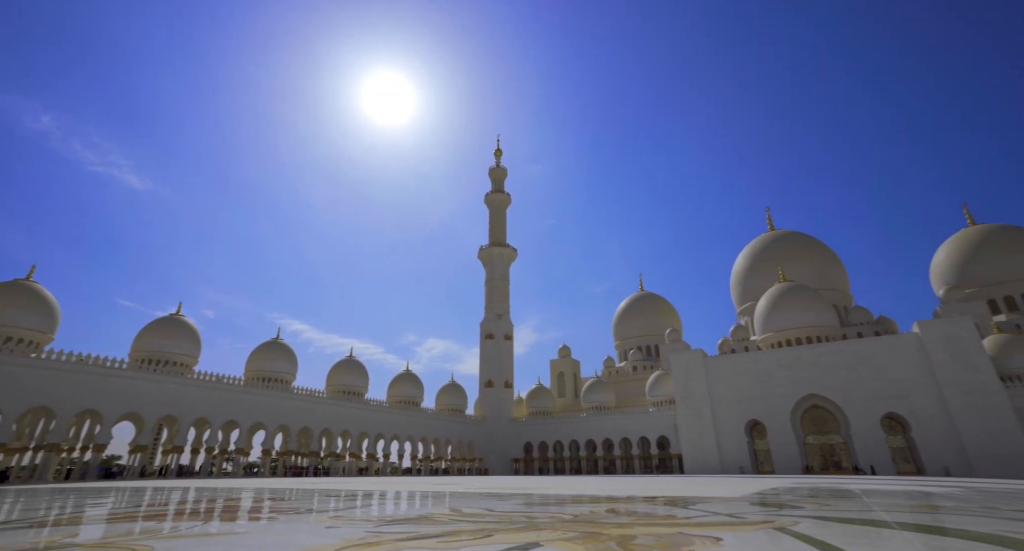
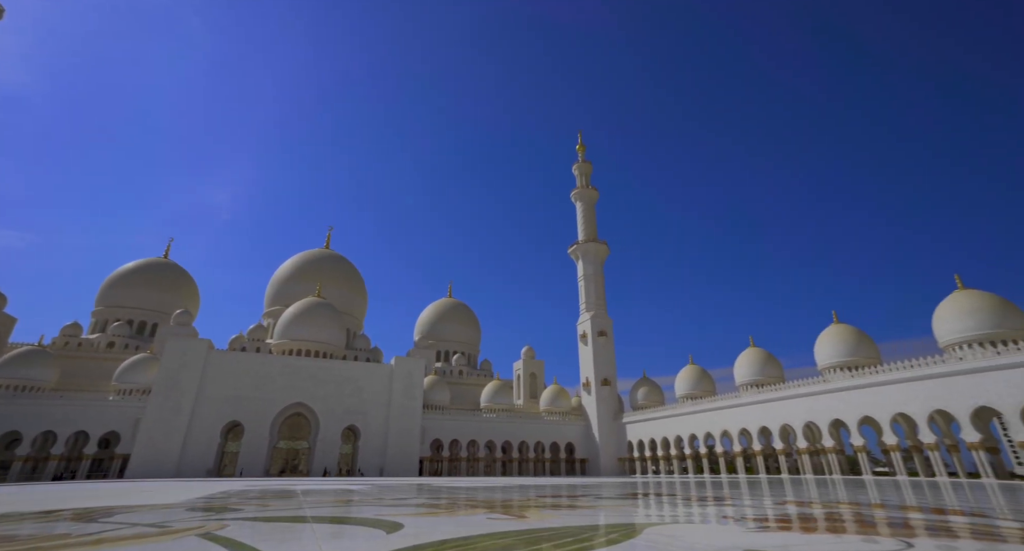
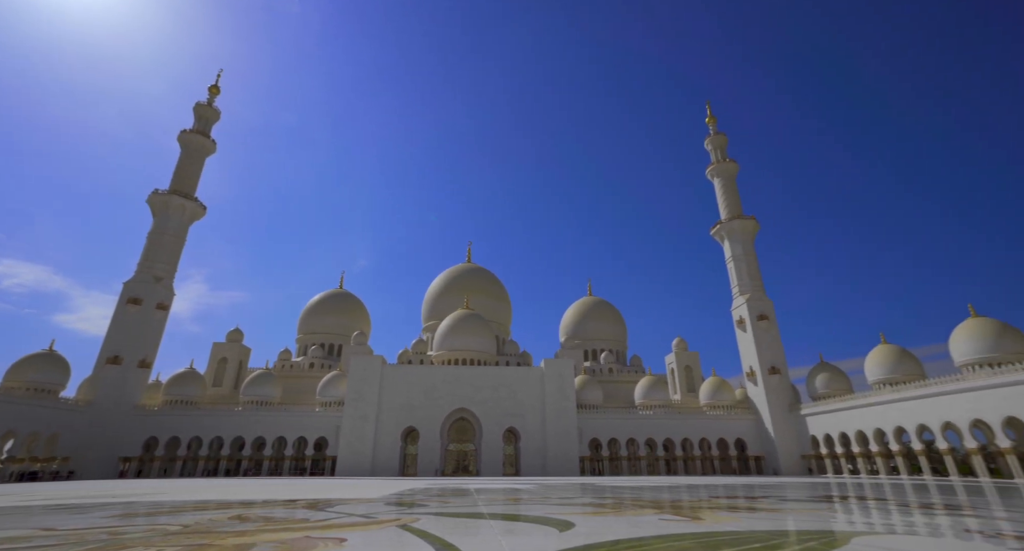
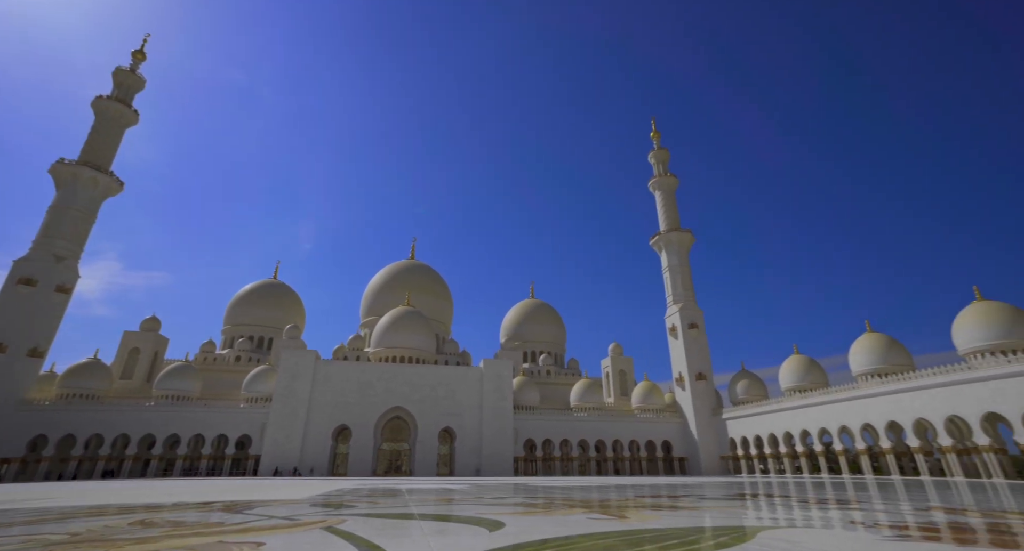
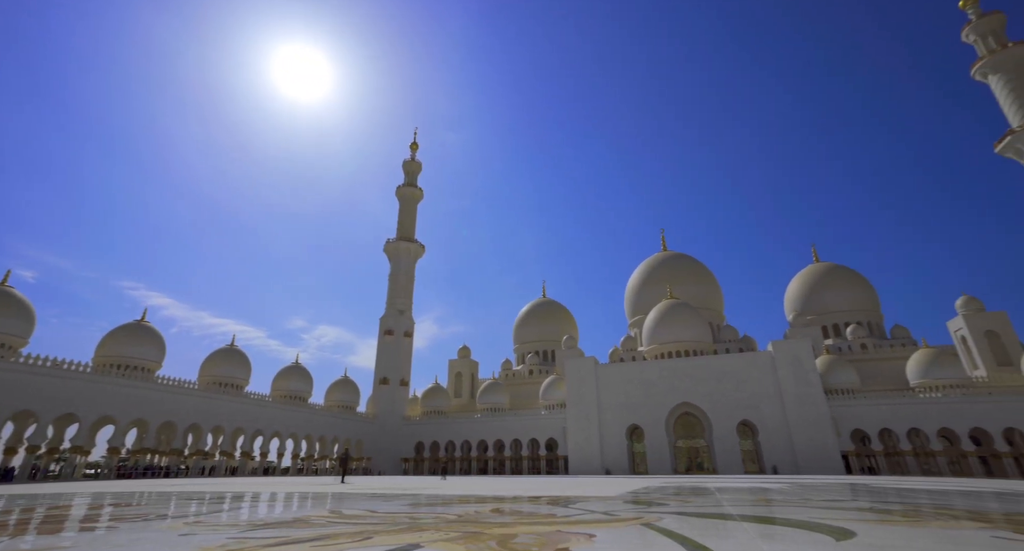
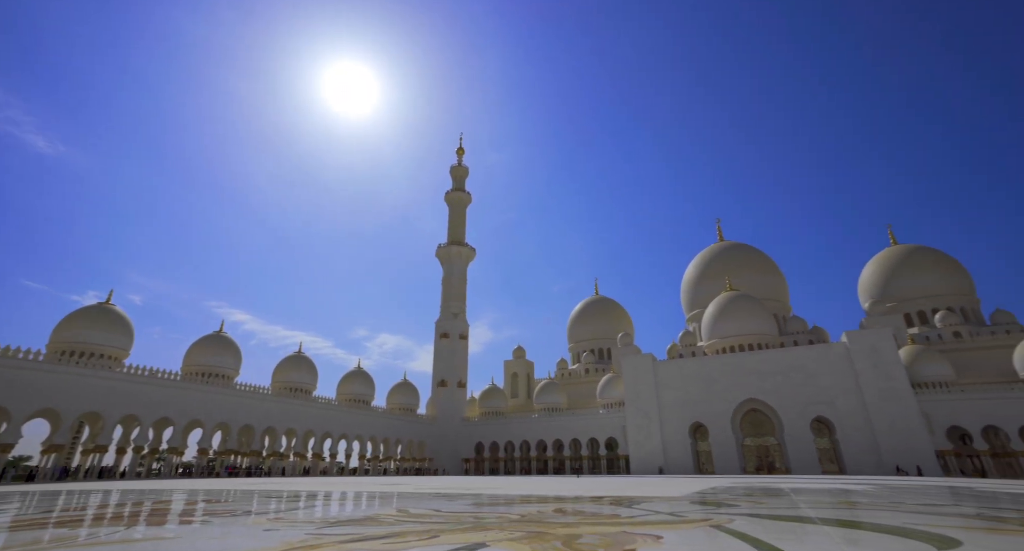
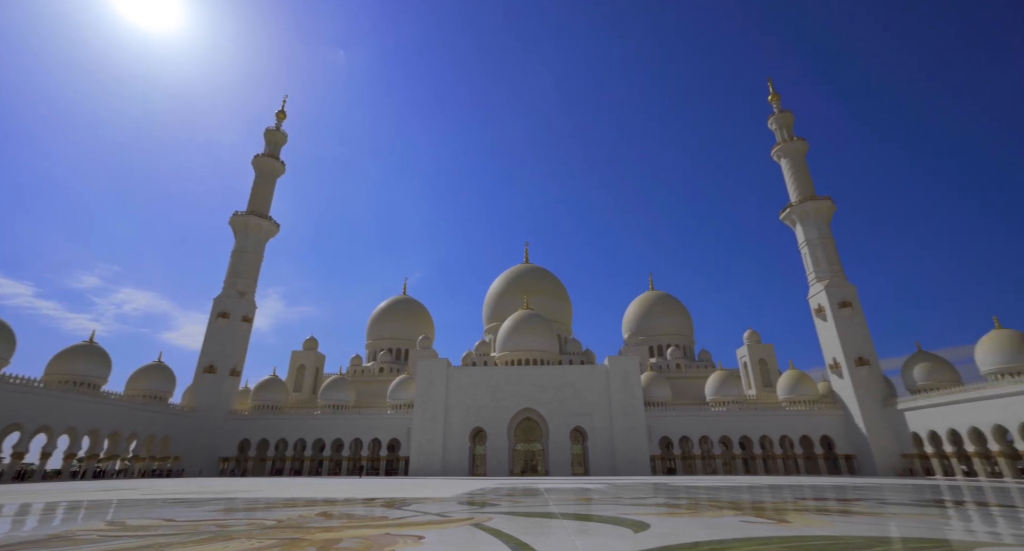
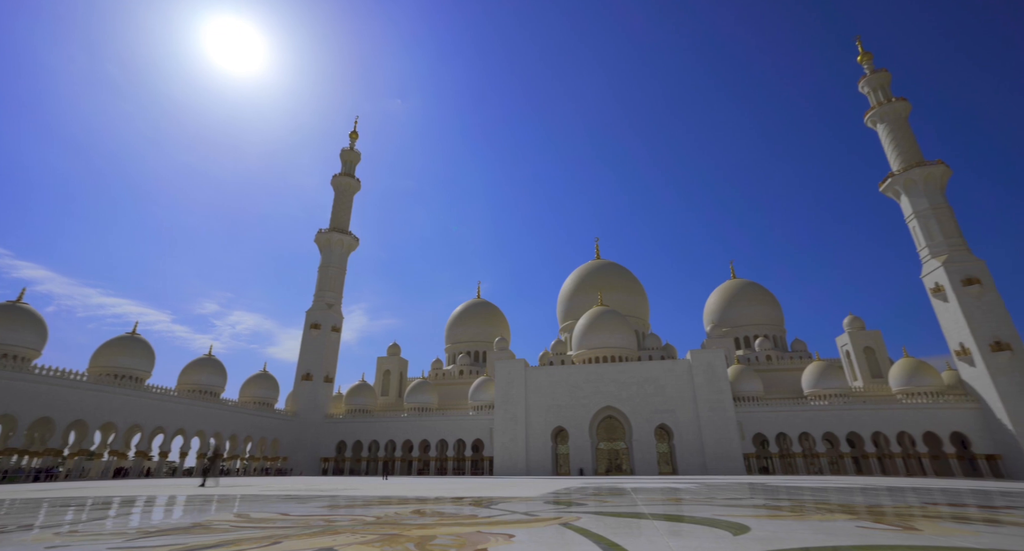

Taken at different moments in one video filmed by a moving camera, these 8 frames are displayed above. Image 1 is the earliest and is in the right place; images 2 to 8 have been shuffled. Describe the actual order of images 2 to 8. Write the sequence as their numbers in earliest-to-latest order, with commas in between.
6, 5, 8, 7, 3, 4, 2
